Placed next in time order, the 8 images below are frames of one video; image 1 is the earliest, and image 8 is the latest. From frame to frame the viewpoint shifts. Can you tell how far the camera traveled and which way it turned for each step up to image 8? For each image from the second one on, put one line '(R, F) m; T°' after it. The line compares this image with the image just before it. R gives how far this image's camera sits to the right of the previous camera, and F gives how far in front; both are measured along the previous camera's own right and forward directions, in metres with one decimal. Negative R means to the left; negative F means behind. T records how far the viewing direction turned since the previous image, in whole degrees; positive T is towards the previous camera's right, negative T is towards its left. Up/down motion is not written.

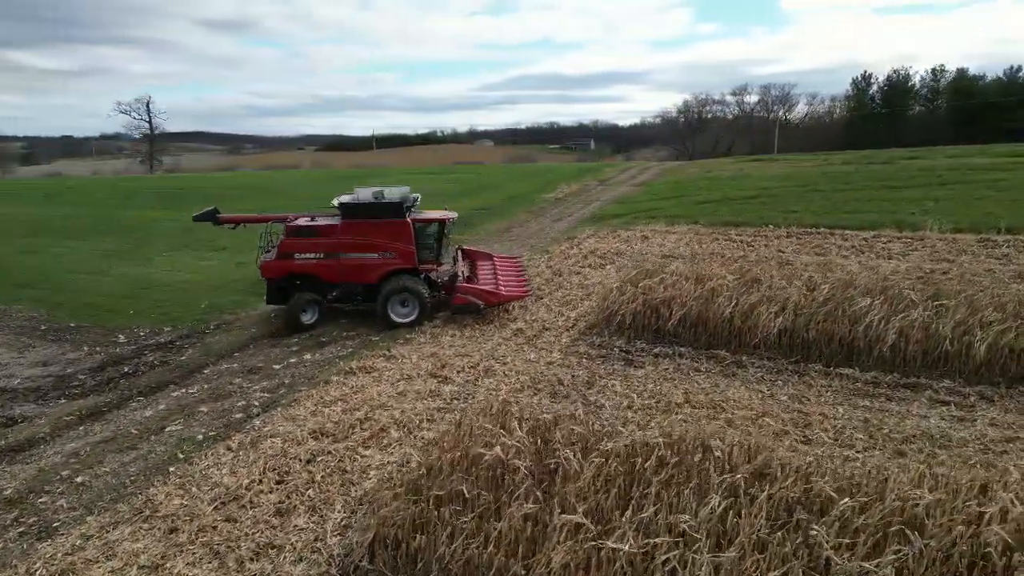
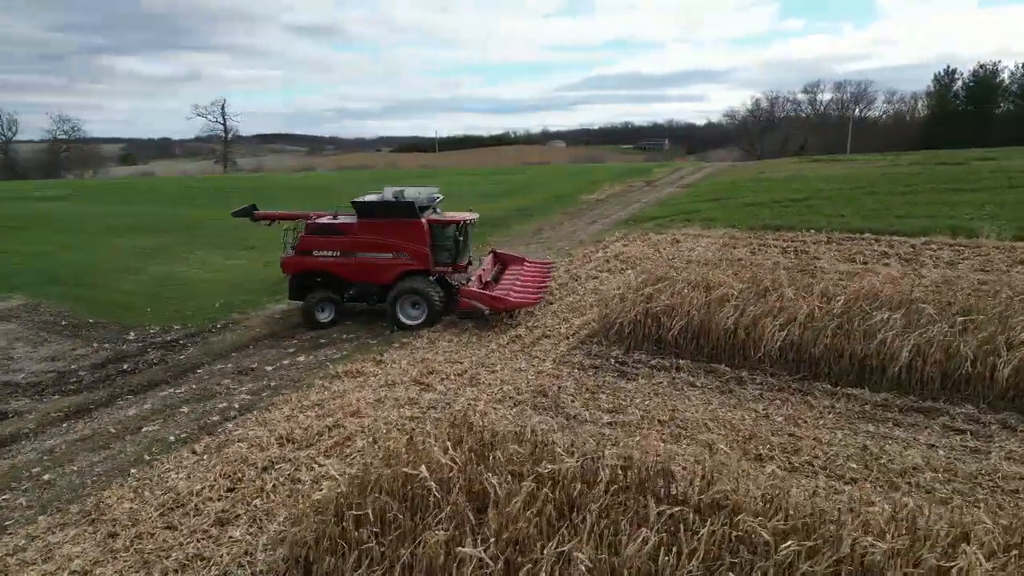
(+1.0, +0.4) m; -5°
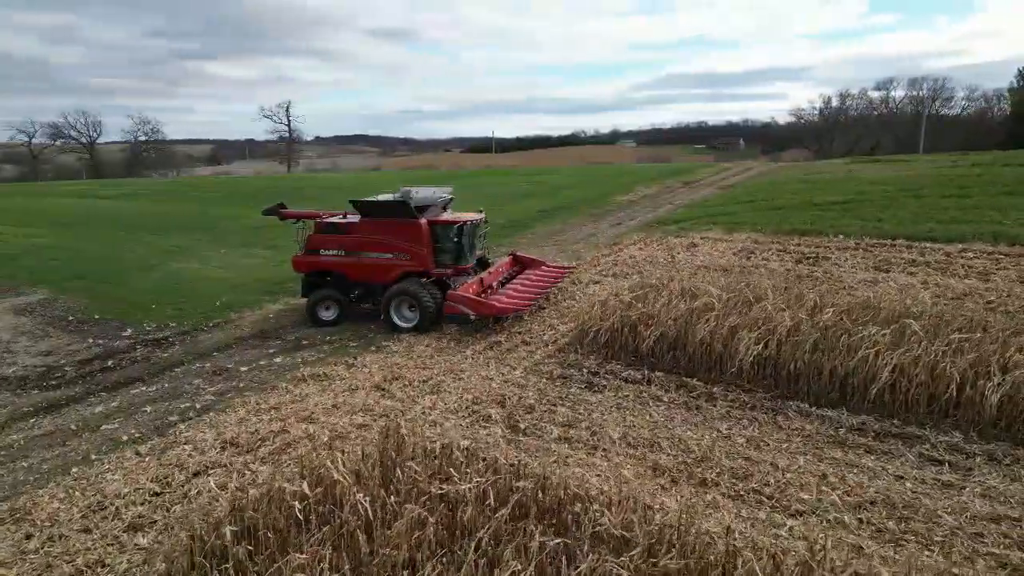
(+1.2, +0.4) m; -5°
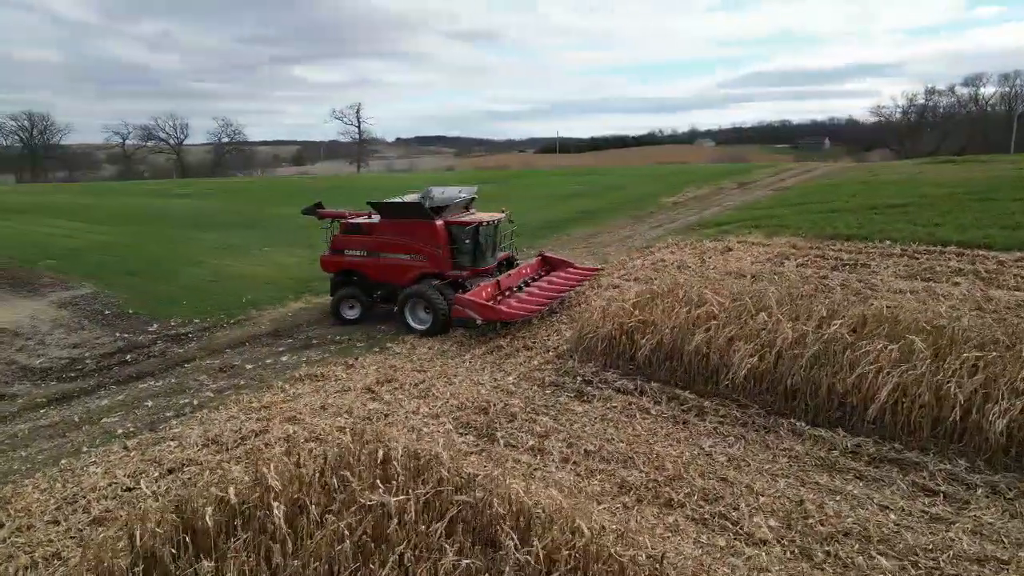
(+0.9, +0.3) m; -6°
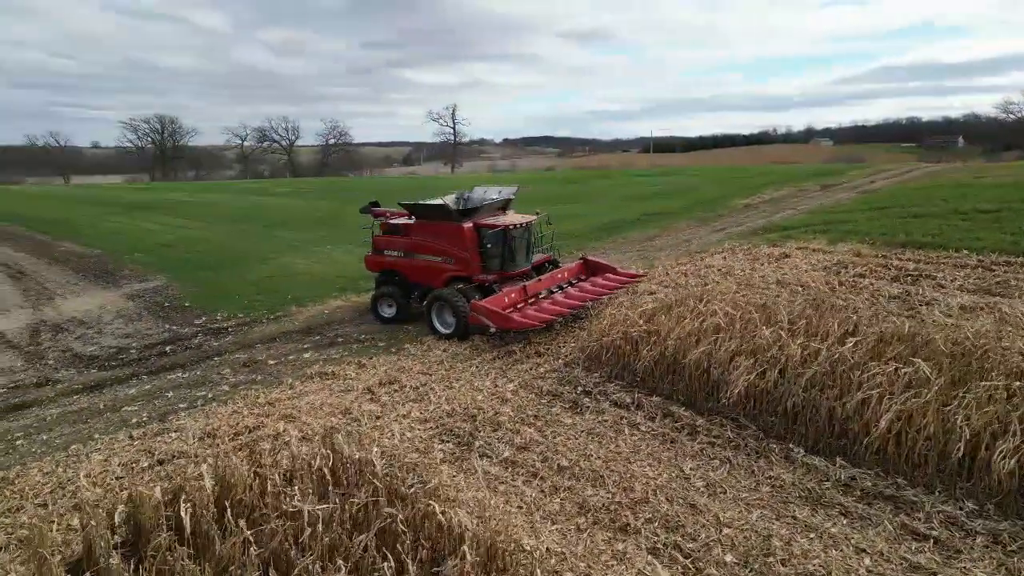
(+1.1, +0.3) m; -8°
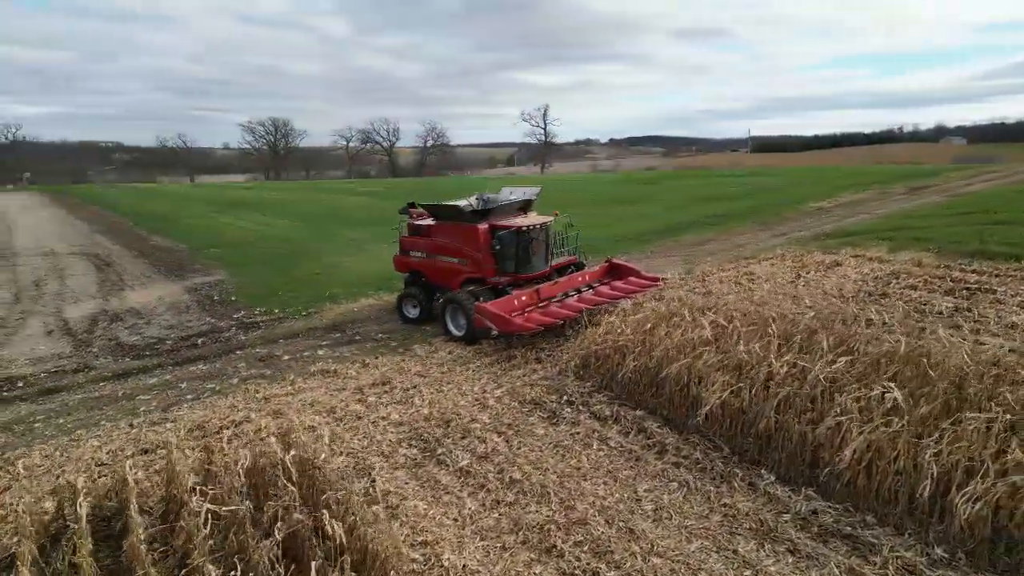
(+1.2, +0.3) m; -8°
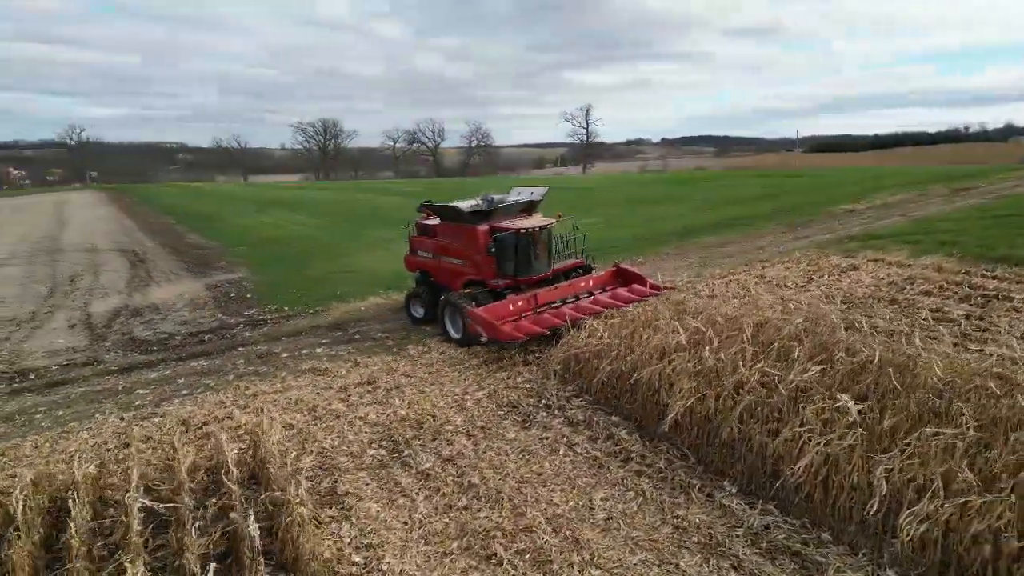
(+0.7, +0.1) m; -4°
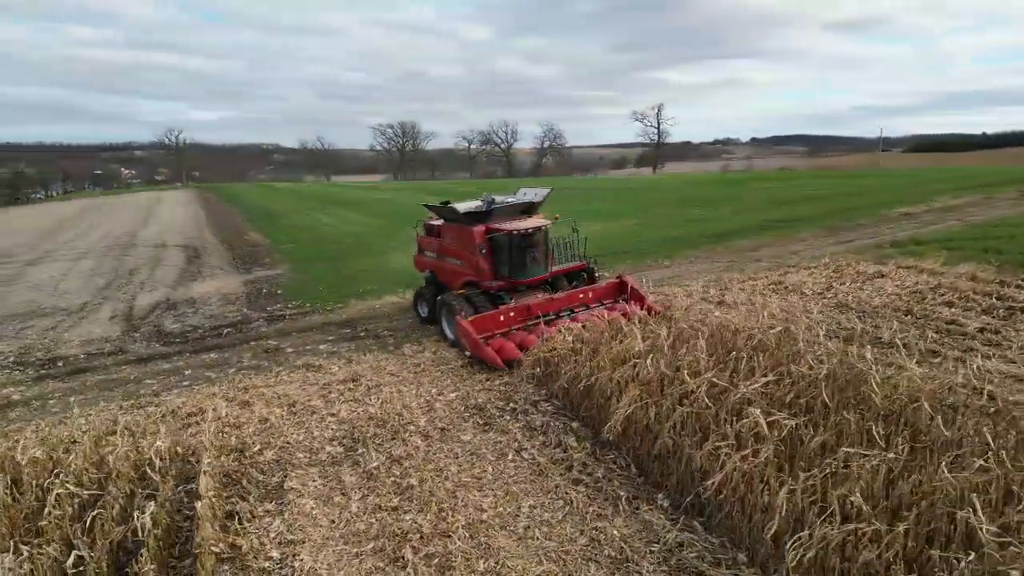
(+1.1, +0.1) m; -6°
